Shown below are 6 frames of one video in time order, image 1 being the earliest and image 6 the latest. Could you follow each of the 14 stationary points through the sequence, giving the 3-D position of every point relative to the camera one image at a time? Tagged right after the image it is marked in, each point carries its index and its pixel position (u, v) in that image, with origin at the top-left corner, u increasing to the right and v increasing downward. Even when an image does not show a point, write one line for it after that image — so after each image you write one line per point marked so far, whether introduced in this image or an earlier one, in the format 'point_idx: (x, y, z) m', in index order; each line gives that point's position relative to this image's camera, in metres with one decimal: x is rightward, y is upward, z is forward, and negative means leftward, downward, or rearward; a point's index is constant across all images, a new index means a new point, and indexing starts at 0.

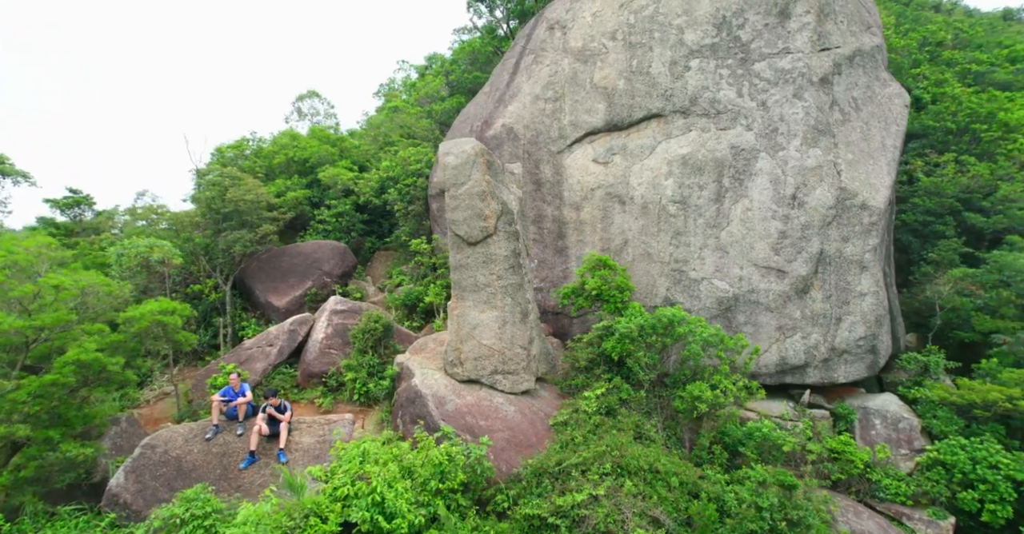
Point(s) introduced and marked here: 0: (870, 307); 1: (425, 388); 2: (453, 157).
0: (+5.5, -0.6, +8.1) m
1: (-1.1, -1.5, +6.8) m
2: (-0.7, +1.5, +7.2) m
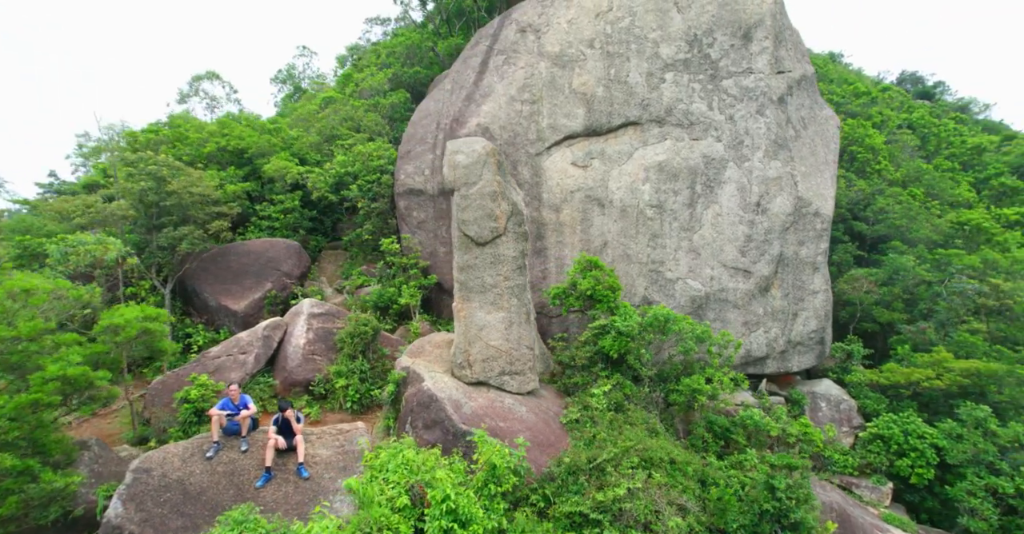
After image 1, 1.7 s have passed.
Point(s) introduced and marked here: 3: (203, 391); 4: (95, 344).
0: (+5.3, -0.6, +9.2) m
1: (-0.9, -1.5, +6.6) m
2: (-0.6, +1.5, +7.1) m
3: (-4.0, -1.6, +6.9) m
4: (-4.1, -0.8, +5.3) m
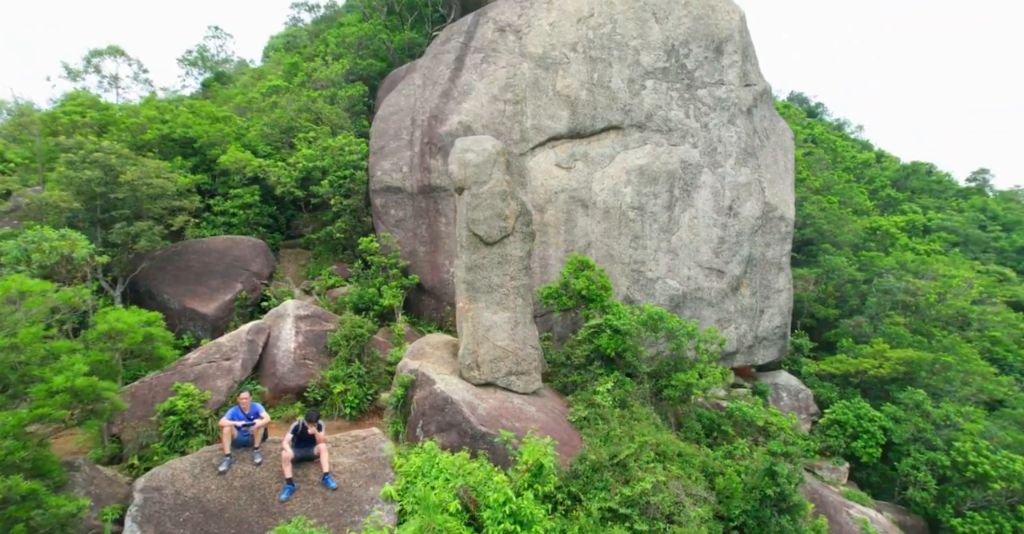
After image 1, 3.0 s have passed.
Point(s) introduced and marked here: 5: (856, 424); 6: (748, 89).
0: (+5.1, -0.6, +9.9) m
1: (-0.7, -1.5, +6.5) m
2: (-0.5, +1.5, +7.0) m
3: (-3.8, -1.6, +6.3) m
4: (-3.7, -0.7, +4.7) m
5: (+6.0, -2.7, +9.4) m
6: (+4.5, +3.4, +10.1) m
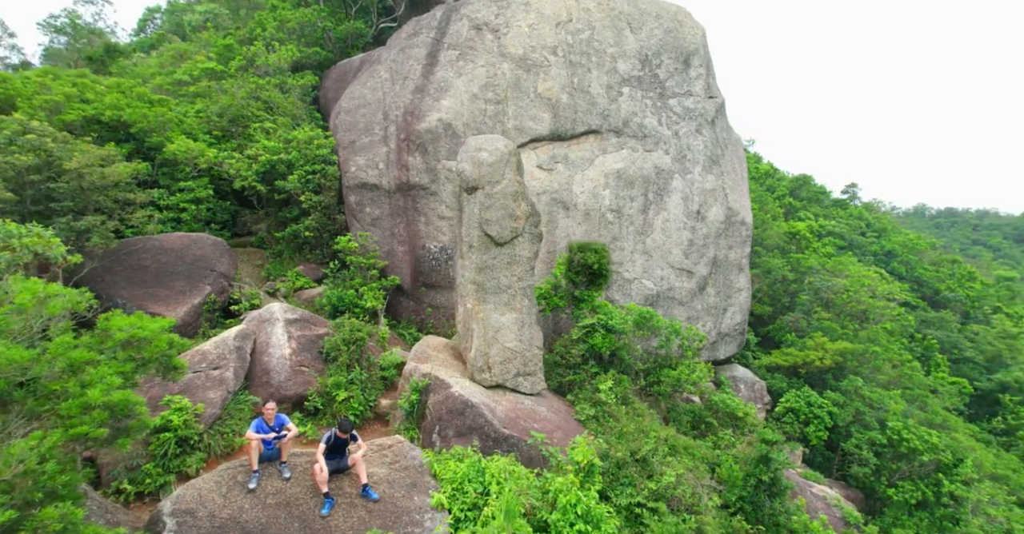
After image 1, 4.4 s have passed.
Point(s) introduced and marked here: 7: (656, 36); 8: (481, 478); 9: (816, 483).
0: (+4.6, -0.6, +10.7) m
1: (-0.5, -1.6, +6.4) m
2: (-0.3, +1.5, +6.9) m
3: (-3.5, -1.6, +5.7) m
4: (-3.1, -0.8, +4.1) m
5: (+5.7, -2.8, +10.3) m
6: (+4.0, +3.3, +10.8) m
7: (+2.8, +4.5, +10.5) m
8: (-0.3, -2.0, +5.2) m
9: (+5.3, -3.8, +9.4) m
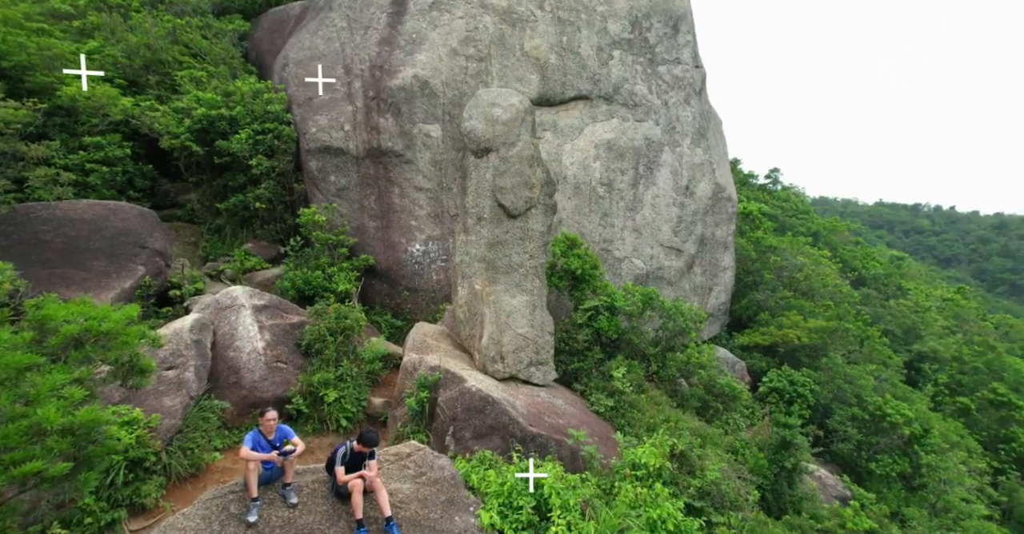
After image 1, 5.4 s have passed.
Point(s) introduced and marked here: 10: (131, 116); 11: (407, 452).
0: (+4.2, -0.2, +10.5) m
1: (-0.2, -1.3, +5.5) m
2: (-0.1, +1.7, +5.9) m
3: (-3.1, -1.4, +4.3) m
4: (-2.5, -0.6, +2.8) m
5: (+5.3, -2.3, +10.3) m
6: (+3.6, +3.8, +10.3) m
7: (+2.4, +4.9, +9.8) m
8: (+0.2, -1.8, +4.3) m
9: (+5.1, -3.4, +9.4) m
10: (-5.8, +2.3, +8.3) m
11: (-0.9, -1.6, +4.6) m
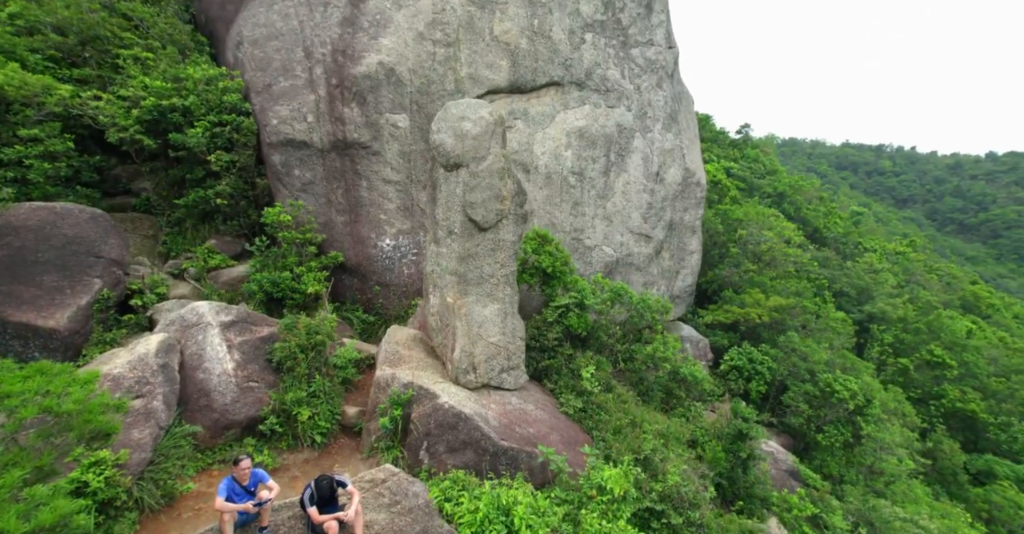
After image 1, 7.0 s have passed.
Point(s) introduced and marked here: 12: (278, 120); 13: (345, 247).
0: (+3.7, +0.1, +10.7) m
1: (-0.5, -1.5, +5.6) m
2: (-0.5, +1.6, +5.7) m
3: (-3.3, -1.7, +4.4) m
4: (-2.6, -1.1, +2.8) m
5: (+4.8, -2.0, +10.8) m
6: (+3.0, +4.1, +10.2) m
7: (+1.9, +5.2, +9.5) m
8: (-0.1, -2.1, +4.6) m
9: (+4.6, -3.1, +10.0) m
10: (-6.3, +2.3, +7.7) m
11: (-1.2, -1.9, +4.8) m
12: (-3.5, +2.2, +8.0) m
13: (-2.6, +0.3, +8.3) m
